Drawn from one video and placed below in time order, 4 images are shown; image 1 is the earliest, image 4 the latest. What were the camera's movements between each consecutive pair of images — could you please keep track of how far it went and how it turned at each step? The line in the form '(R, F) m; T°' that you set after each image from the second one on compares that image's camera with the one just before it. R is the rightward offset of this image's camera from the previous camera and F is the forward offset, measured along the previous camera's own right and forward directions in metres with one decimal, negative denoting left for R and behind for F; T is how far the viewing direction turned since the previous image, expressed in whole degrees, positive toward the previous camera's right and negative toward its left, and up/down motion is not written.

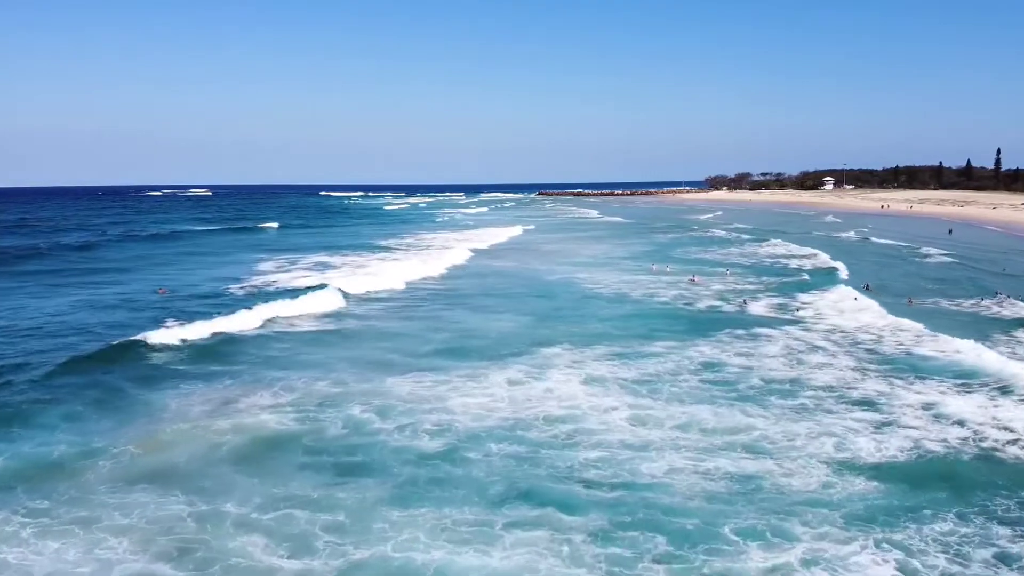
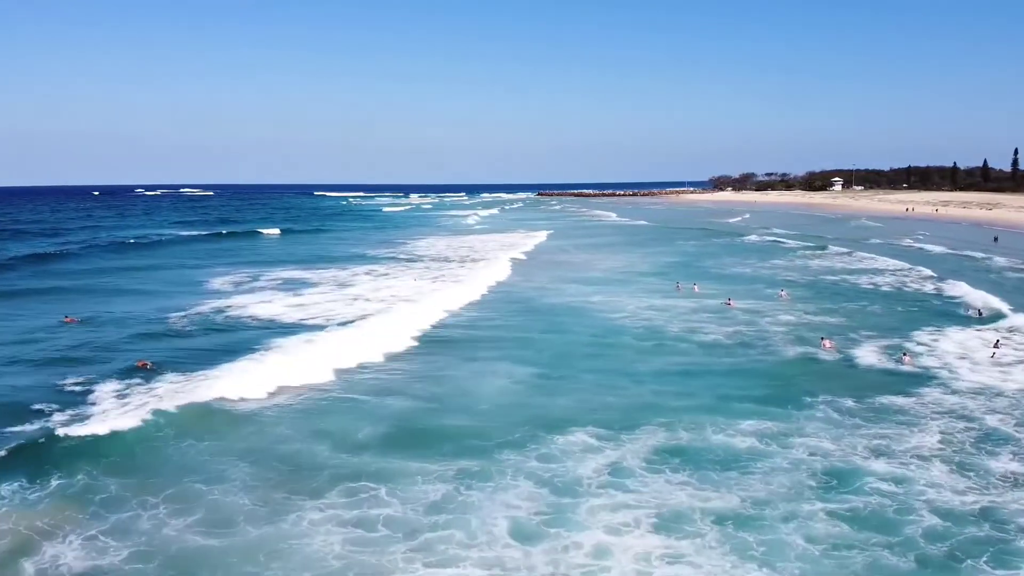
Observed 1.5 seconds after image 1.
(-0.1, +5.8) m; 0°
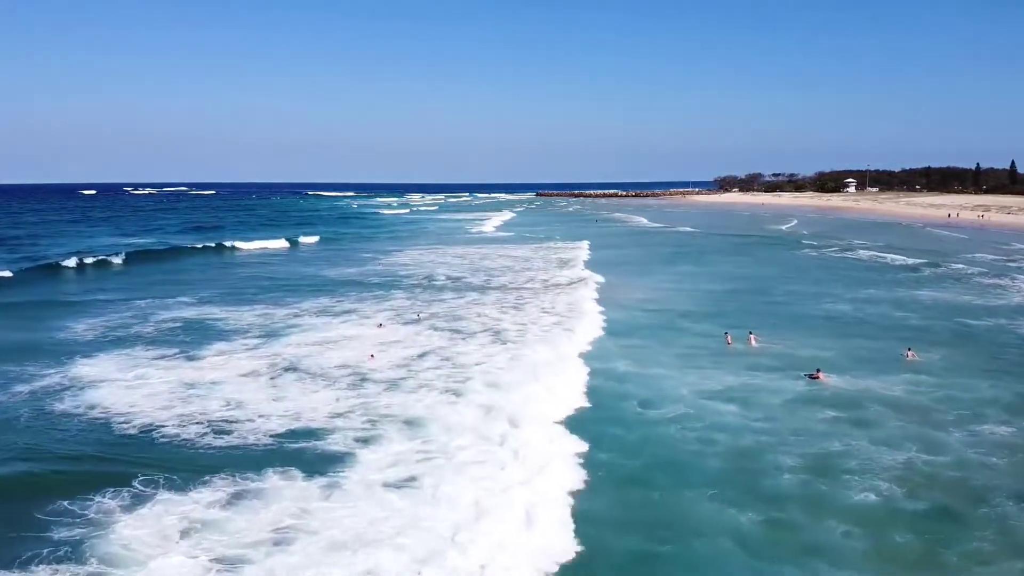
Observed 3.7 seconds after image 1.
(+0.2, +8.1) m; 0°
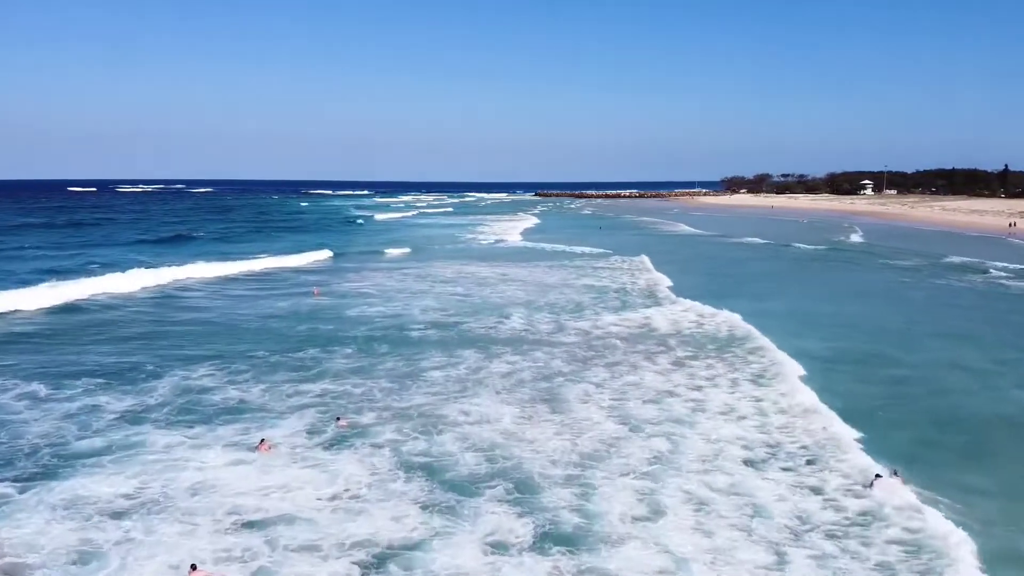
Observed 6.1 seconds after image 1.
(-1.0, +8.7) m; 0°
